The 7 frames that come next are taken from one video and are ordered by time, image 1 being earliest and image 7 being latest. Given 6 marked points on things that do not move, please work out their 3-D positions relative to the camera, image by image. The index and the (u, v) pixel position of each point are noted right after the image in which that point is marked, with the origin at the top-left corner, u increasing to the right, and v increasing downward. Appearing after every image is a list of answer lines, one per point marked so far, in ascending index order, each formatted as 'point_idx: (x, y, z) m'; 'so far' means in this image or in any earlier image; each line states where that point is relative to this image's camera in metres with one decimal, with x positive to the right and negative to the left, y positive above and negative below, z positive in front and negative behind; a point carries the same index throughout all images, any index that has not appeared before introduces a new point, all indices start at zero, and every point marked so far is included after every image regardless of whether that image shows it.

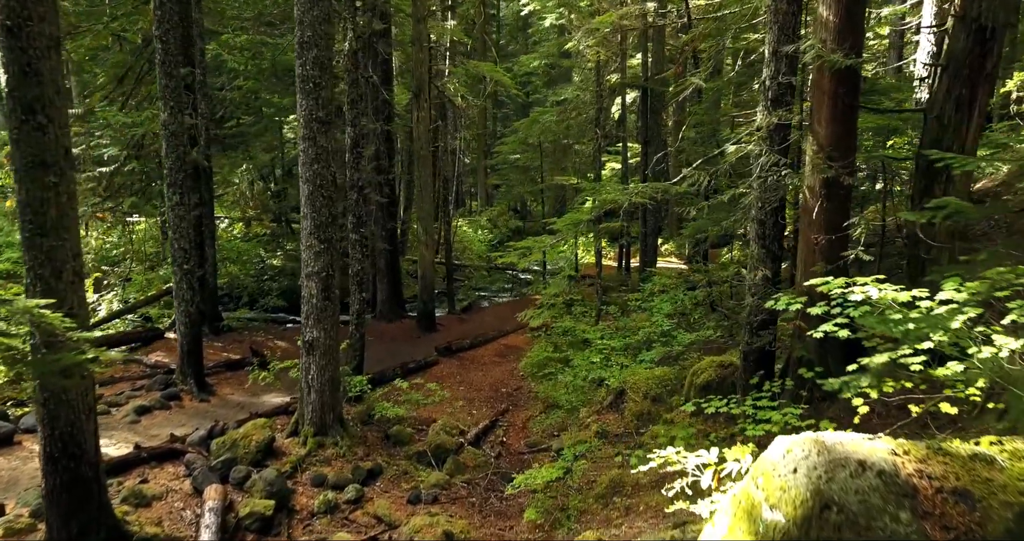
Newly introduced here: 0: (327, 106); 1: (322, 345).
0: (-2.7, +2.3, +7.7) m
1: (-2.8, -1.1, +8.0) m
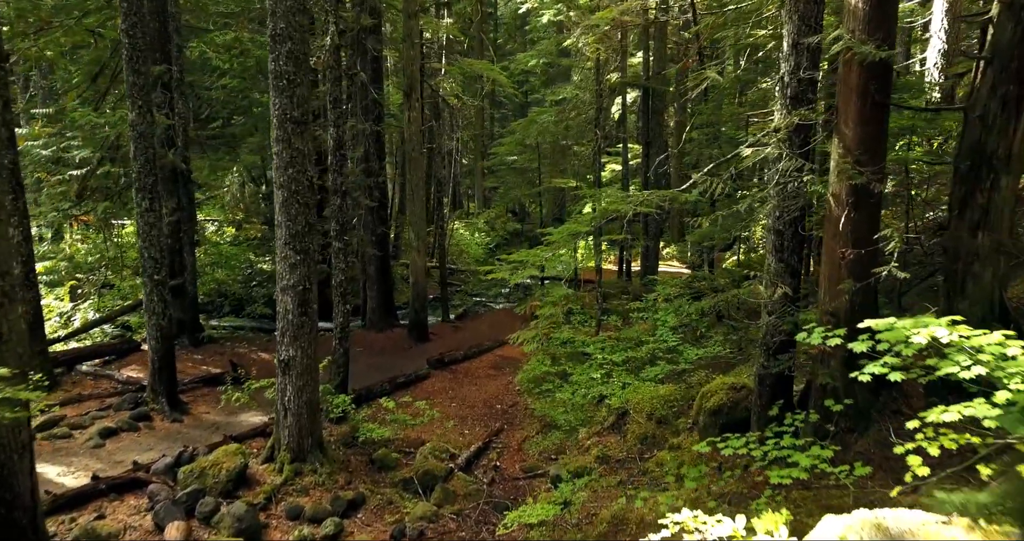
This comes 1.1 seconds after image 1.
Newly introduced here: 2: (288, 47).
0: (-2.8, +2.2, +7.0) m
1: (-2.9, -1.3, +7.4) m
2: (-2.8, +2.8, +6.8) m
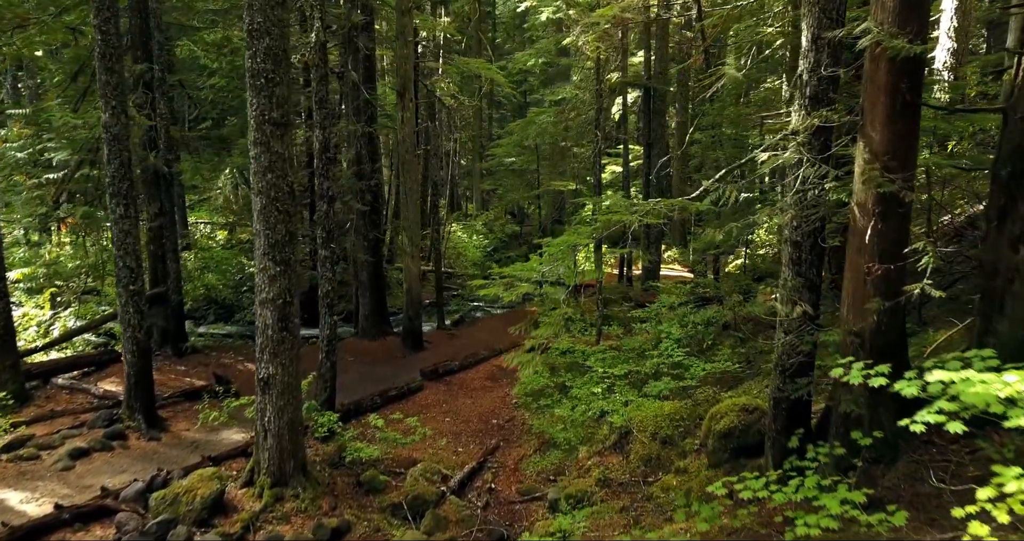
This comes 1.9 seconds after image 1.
0: (-2.8, +2.0, +6.6) m
1: (-3.0, -1.5, +6.9) m
2: (-2.9, +2.7, +6.3) m
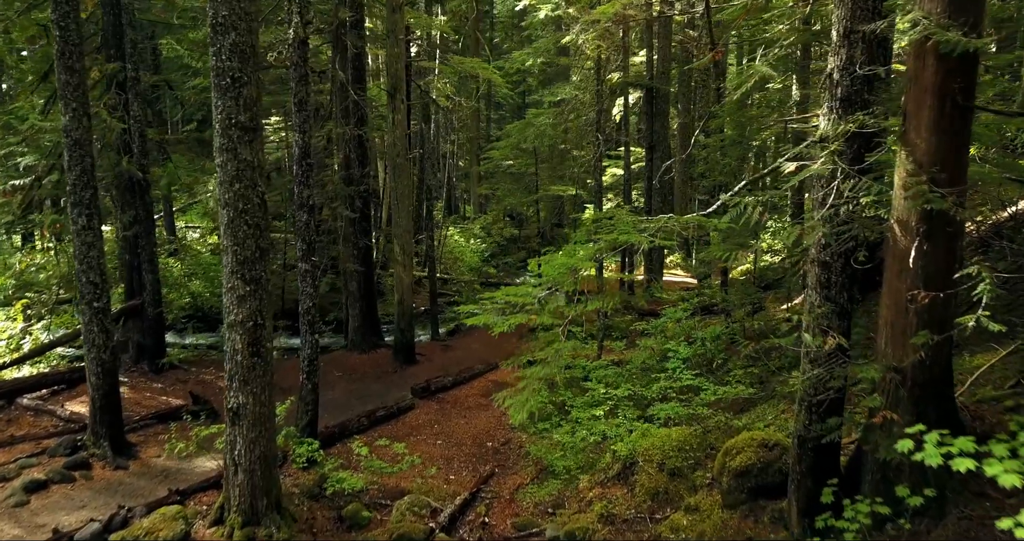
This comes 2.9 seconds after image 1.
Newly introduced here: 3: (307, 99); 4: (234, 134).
0: (-2.9, +1.8, +5.9) m
1: (-3.1, -1.7, +6.3) m
2: (-3.0, +2.5, +5.7) m
3: (-3.1, +2.6, +8.1) m
4: (-3.0, +1.5, +5.9) m
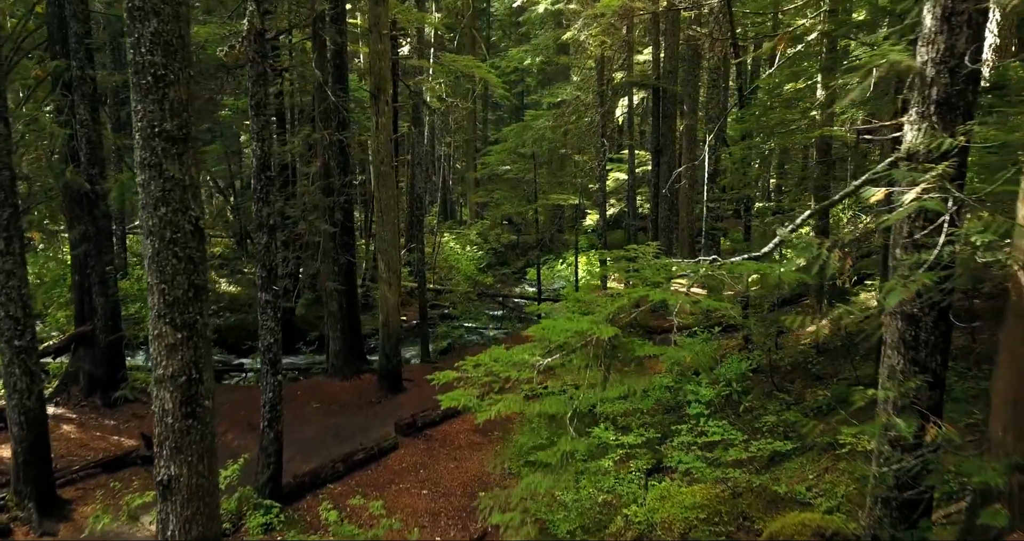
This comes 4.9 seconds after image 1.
0: (-3.0, +1.4, +4.8) m
1: (-3.1, -2.1, +5.1) m
2: (-3.0, +2.1, +4.6) m
3: (-3.2, +2.2, +7.0) m
4: (-3.1, +1.1, +4.7) m
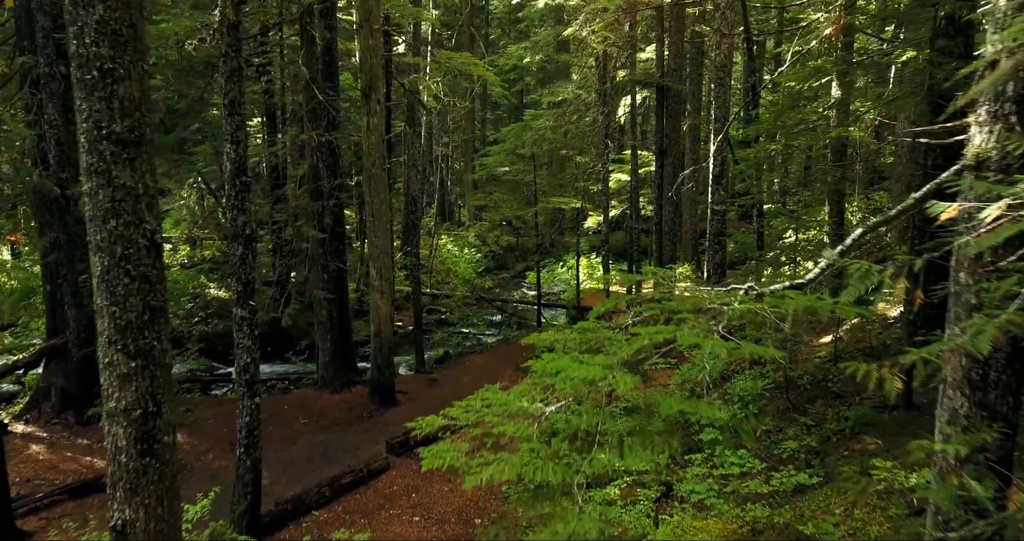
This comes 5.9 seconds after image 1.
0: (-3.0, +1.2, +4.2) m
1: (-3.2, -2.2, +4.6) m
2: (-3.1, +1.9, +4.0) m
3: (-3.2, +2.0, +6.4) m
4: (-3.1, +0.9, +4.1) m
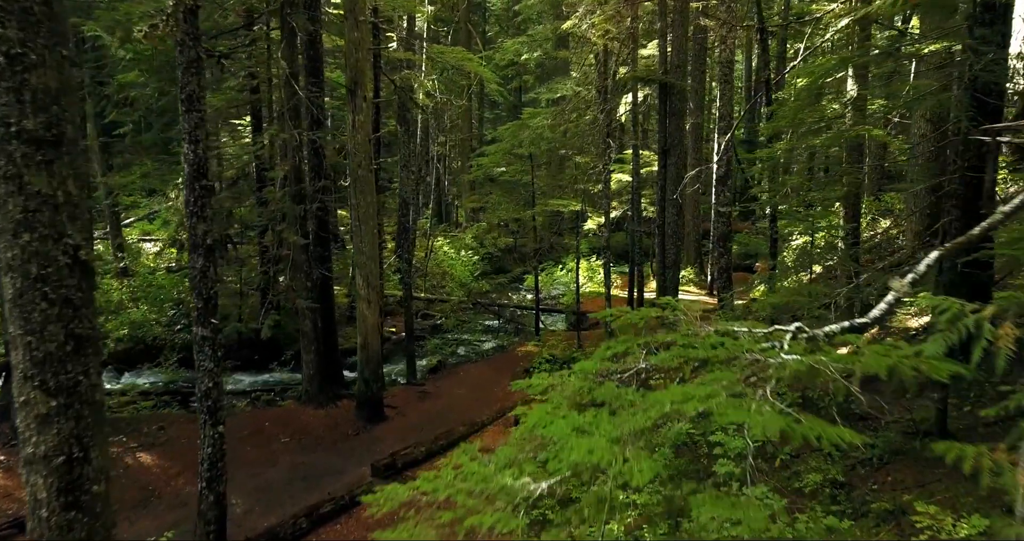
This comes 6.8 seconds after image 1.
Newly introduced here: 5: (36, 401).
0: (-3.1, +1.1, +3.6) m
1: (-3.2, -2.4, +3.9) m
2: (-3.2, +1.8, +3.3) m
3: (-3.3, +1.9, +5.8) m
4: (-3.2, +0.8, +3.5) m
5: (-3.3, -0.9, +3.7) m
